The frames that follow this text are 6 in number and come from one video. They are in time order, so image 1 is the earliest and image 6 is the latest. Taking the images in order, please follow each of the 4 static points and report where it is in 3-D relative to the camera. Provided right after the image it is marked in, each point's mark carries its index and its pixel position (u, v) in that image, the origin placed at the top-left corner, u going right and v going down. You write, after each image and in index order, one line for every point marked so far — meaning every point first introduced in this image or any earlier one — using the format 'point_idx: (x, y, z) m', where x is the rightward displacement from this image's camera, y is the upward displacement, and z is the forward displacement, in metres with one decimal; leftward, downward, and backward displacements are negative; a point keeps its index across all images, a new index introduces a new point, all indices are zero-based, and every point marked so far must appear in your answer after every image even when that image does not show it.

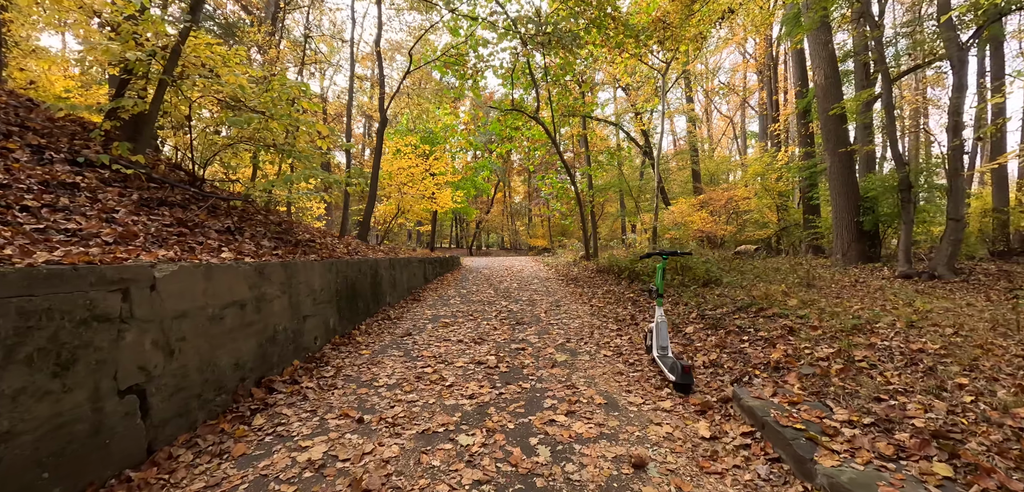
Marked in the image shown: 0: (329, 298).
0: (-2.5, -0.7, +5.9) m
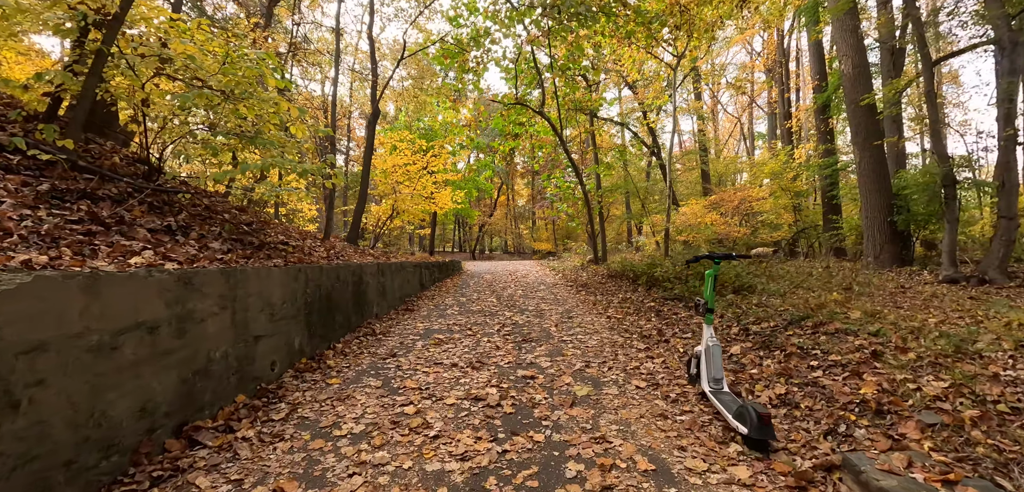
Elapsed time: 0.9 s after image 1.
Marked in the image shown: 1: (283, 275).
0: (-2.5, -0.7, +4.8) m
1: (-2.5, -0.3, +4.7) m
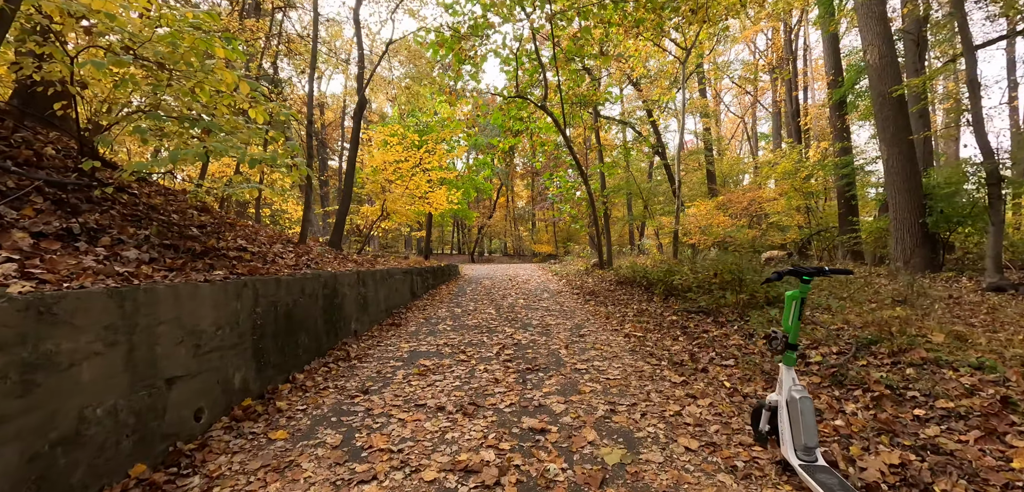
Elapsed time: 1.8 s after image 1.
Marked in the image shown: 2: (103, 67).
0: (-2.4, -0.8, +3.8) m
1: (-2.5, -0.4, +3.6) m
2: (-4.4, +1.9, +4.7) m
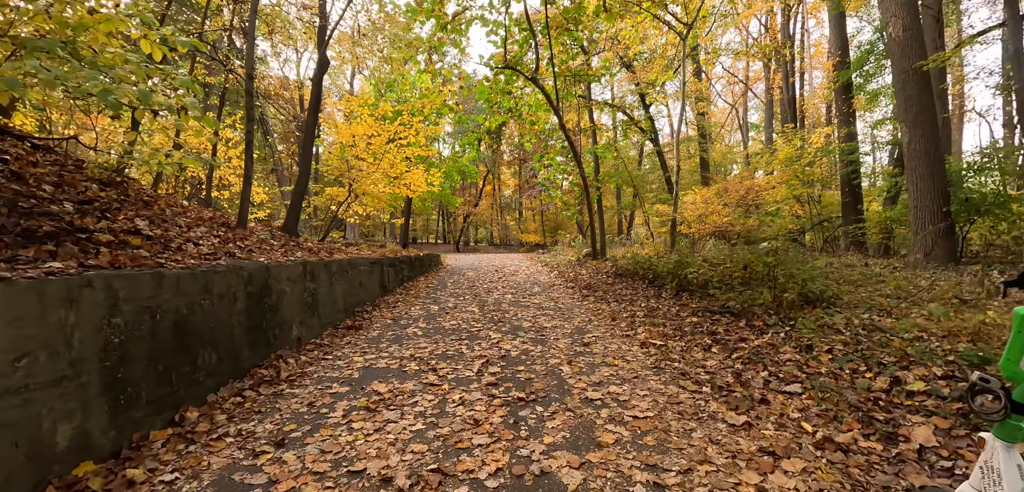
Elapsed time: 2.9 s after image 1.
0: (-2.5, -0.7, +2.4) m
1: (-2.5, -0.3, +2.2) m
2: (-4.5, +2.1, +3.2) m
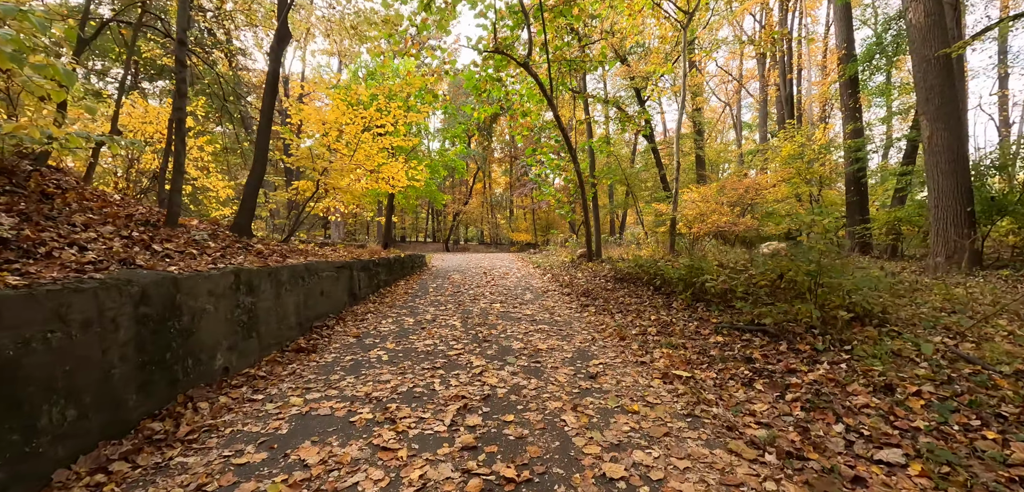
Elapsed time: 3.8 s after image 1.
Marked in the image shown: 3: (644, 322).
0: (-2.6, -0.7, +1.3) m
1: (-2.6, -0.3, +1.1) m
2: (-4.5, +2.0, +2.0) m
3: (+1.8, -1.0, +5.9) m
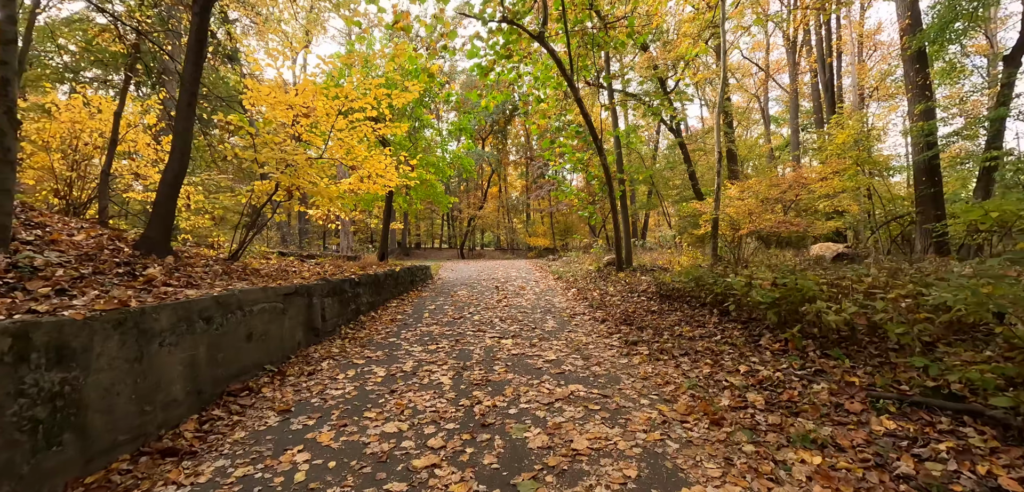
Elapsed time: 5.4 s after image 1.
0: (-2.6, -0.9, -0.6) m
1: (-2.7, -0.5, -0.8) m
2: (-4.6, +1.8, +0.3) m
3: (+2.0, -1.2, +3.8) m
